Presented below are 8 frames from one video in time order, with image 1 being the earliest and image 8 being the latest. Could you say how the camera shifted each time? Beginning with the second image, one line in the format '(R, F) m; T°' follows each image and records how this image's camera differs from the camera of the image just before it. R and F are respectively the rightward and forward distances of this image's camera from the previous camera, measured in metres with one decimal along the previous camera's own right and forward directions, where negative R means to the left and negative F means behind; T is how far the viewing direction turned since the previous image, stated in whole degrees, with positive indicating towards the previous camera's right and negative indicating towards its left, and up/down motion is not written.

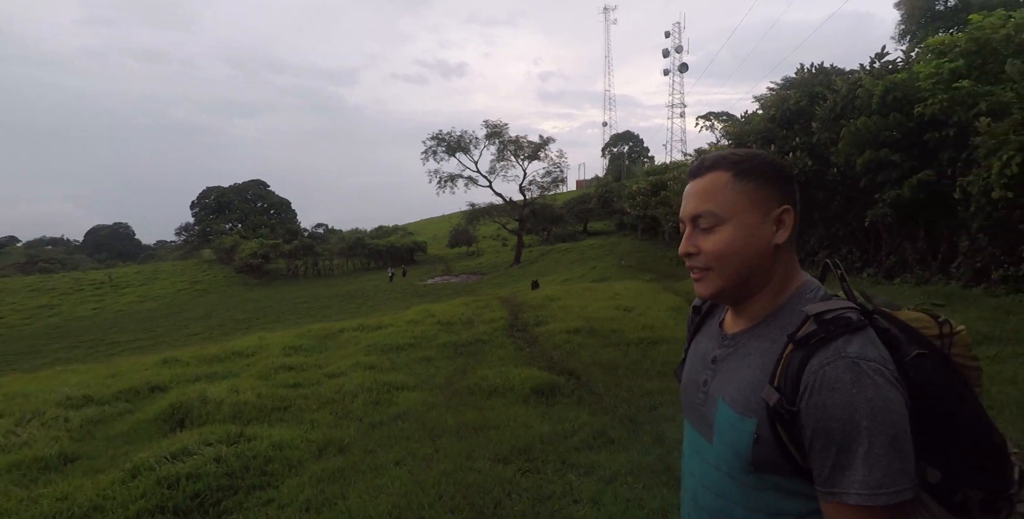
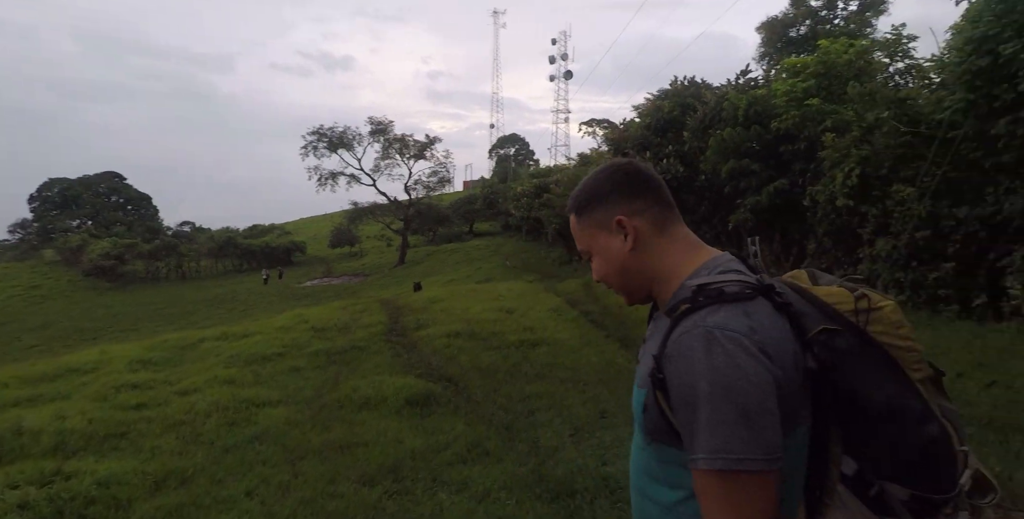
(+0.1, +0.3) m; +11°
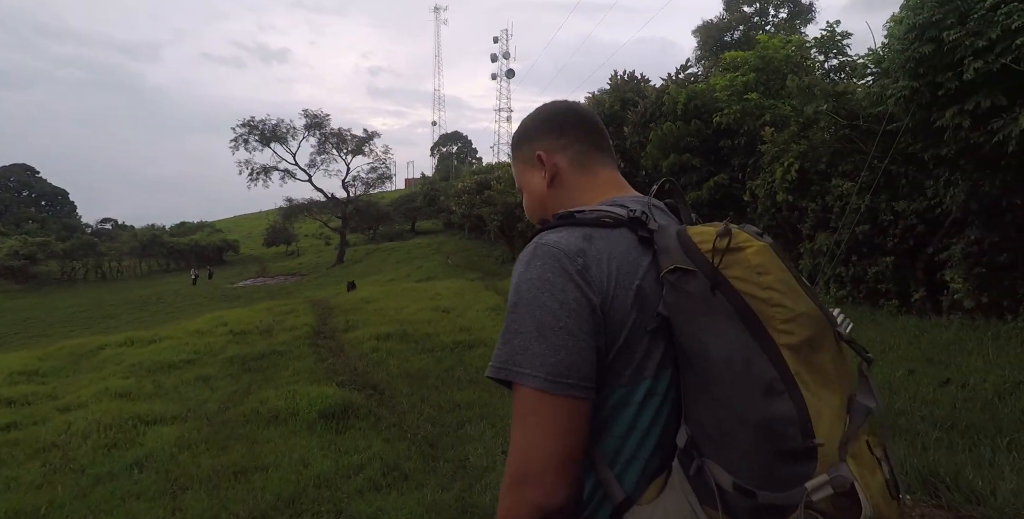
(+0.1, +0.5) m; +6°
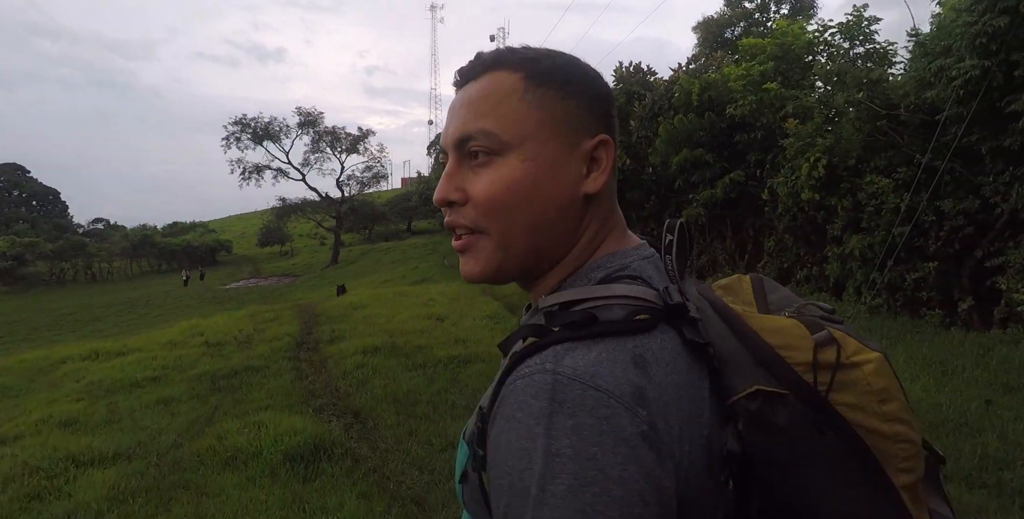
(-0.1, +0.8) m; 0°
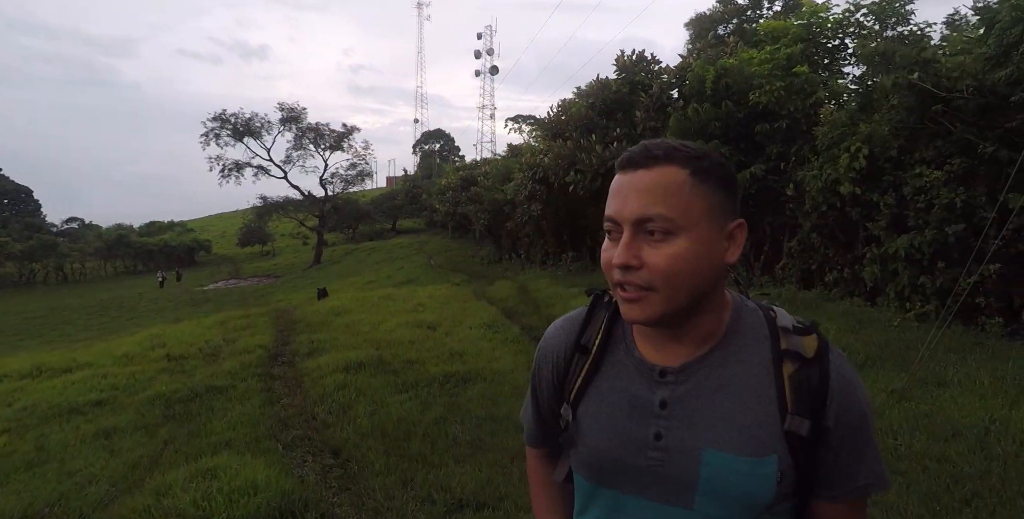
(-0.2, +0.9) m; +1°
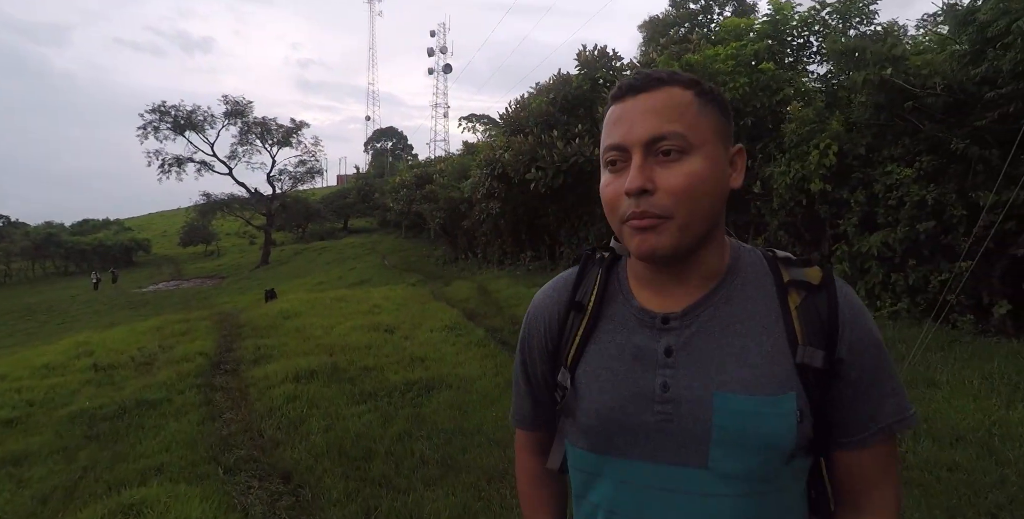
(-0.1, +0.4) m; +5°
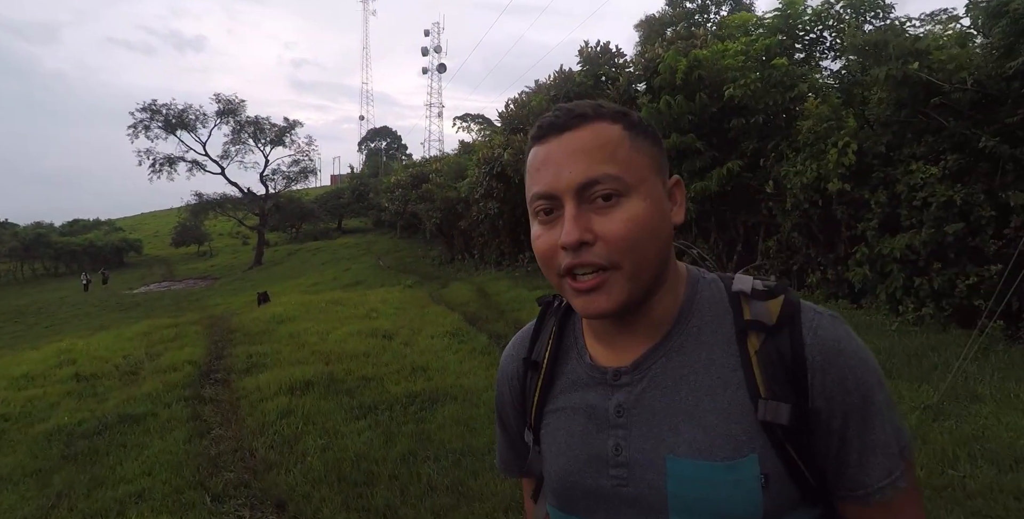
(-0.1, +0.3) m; +1°
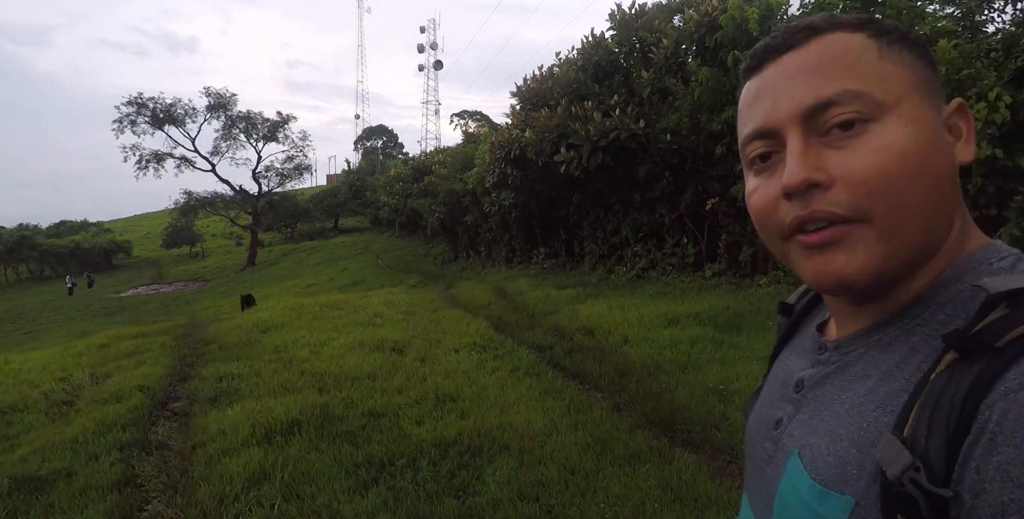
(-0.5, +1.7) m; 0°
